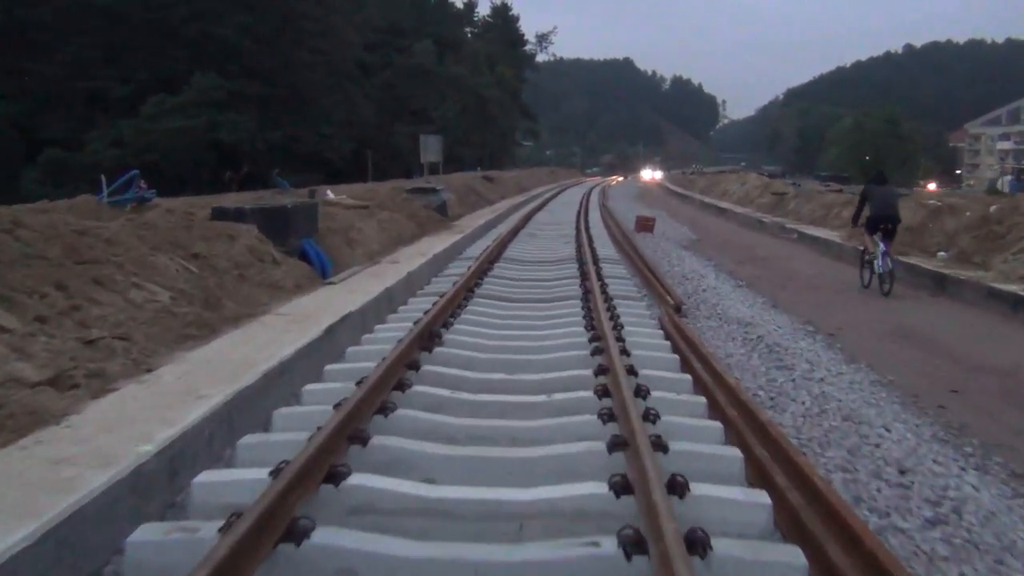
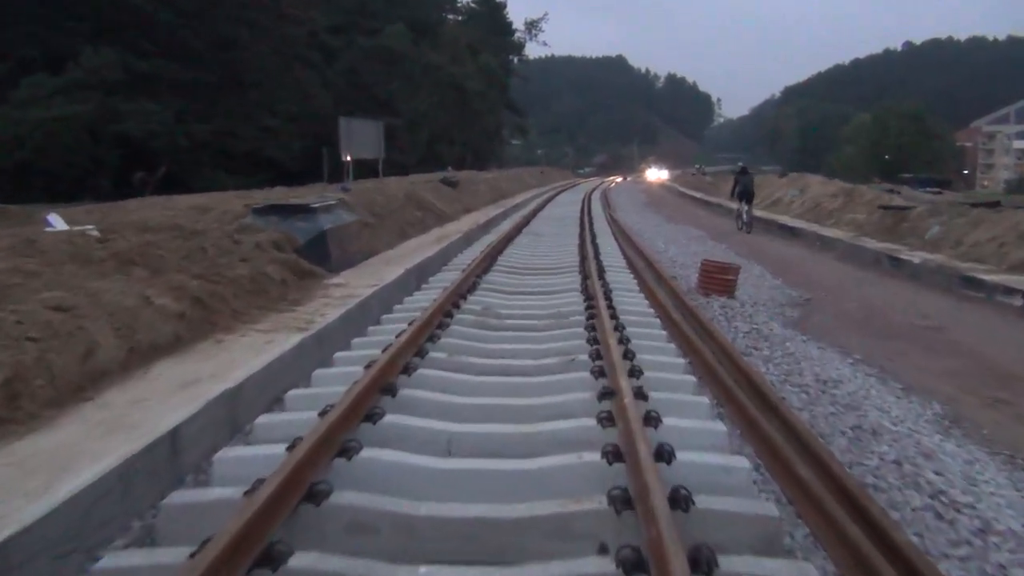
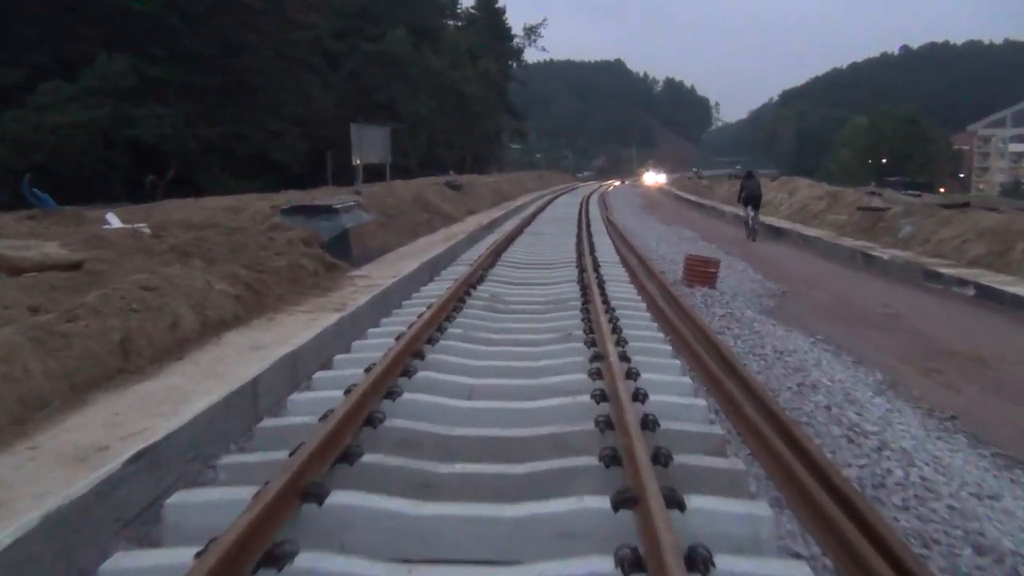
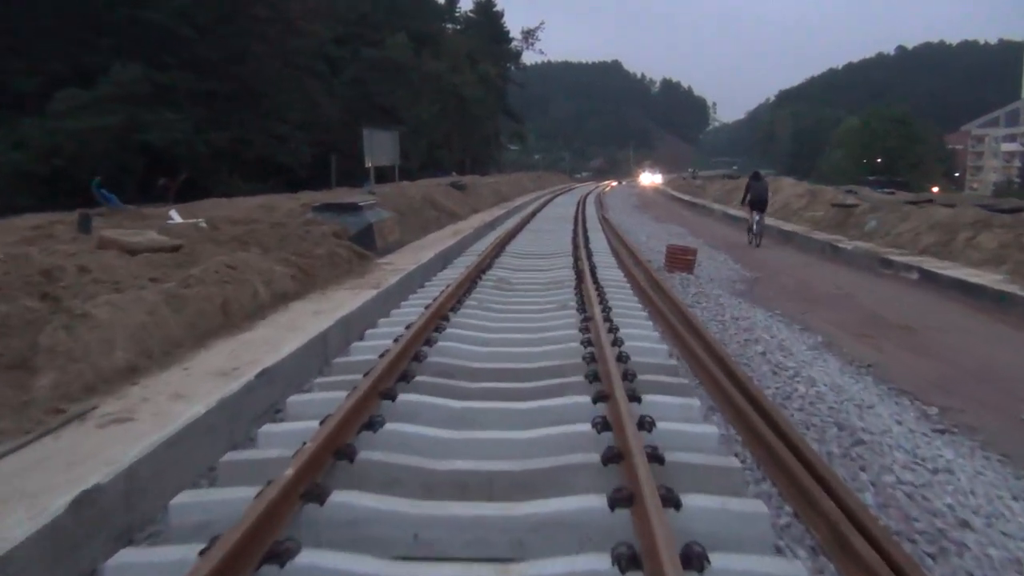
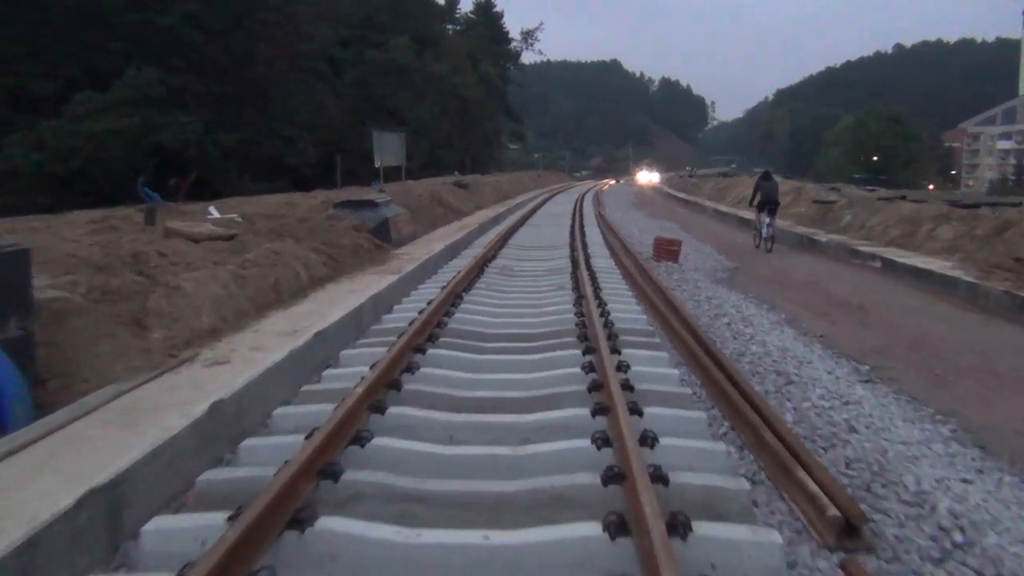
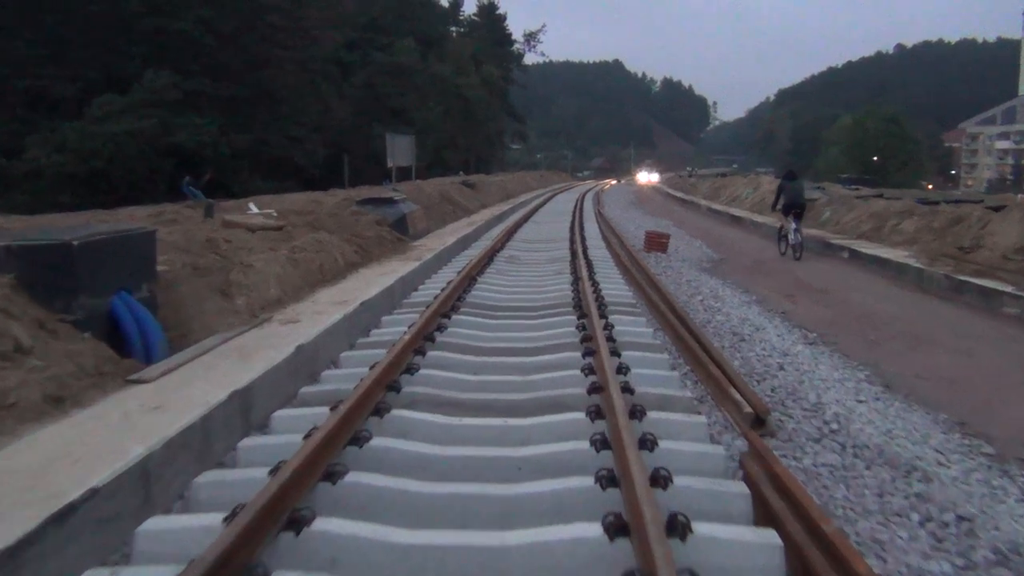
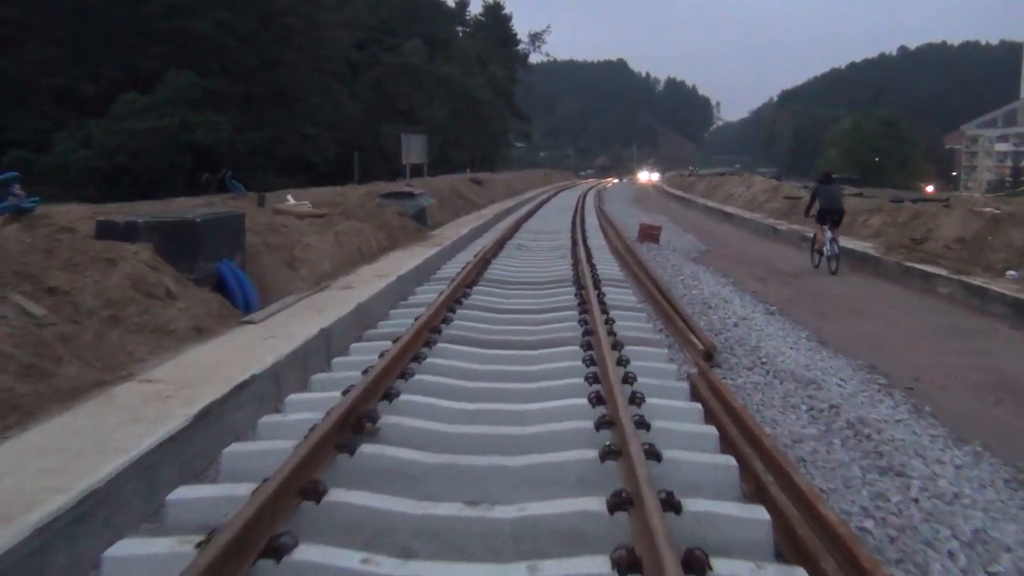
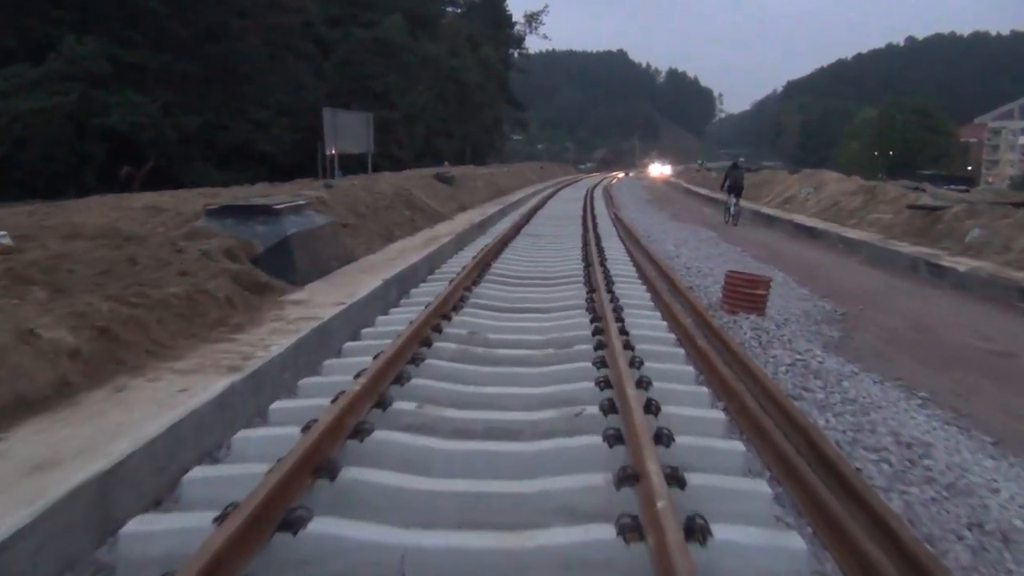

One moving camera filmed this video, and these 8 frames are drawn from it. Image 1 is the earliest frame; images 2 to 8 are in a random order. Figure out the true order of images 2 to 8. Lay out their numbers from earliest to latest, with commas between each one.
7, 6, 5, 4, 3, 2, 8
